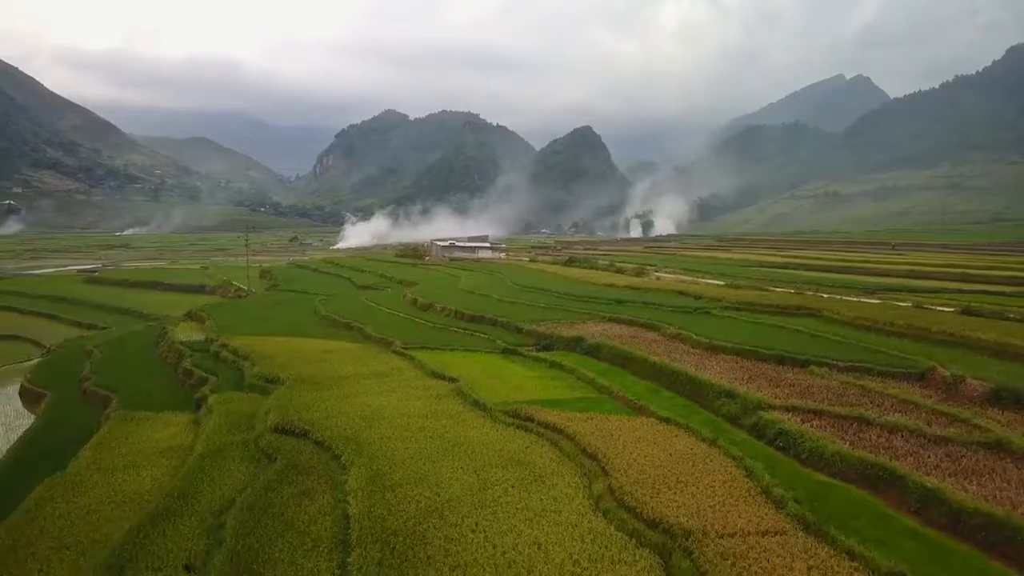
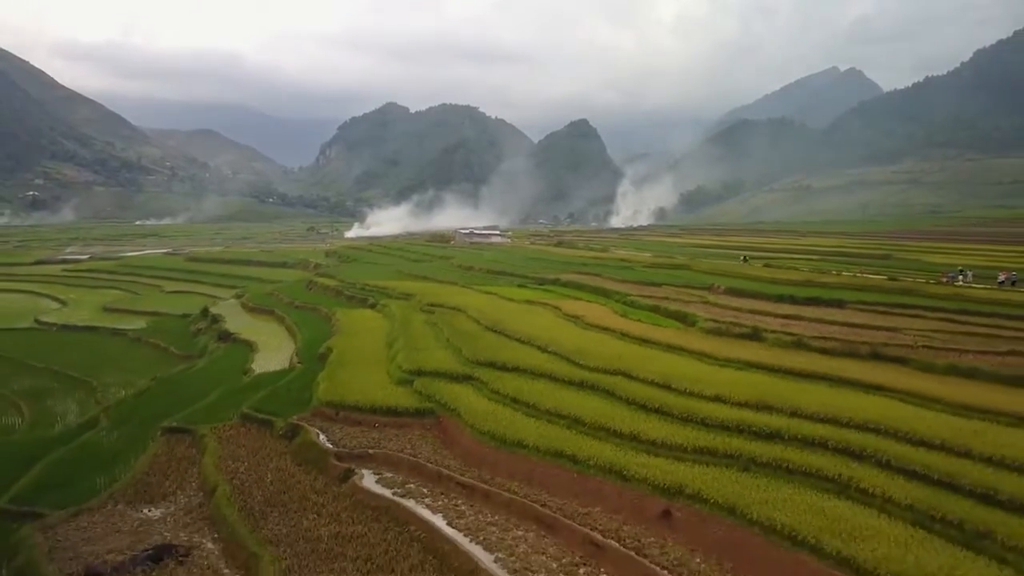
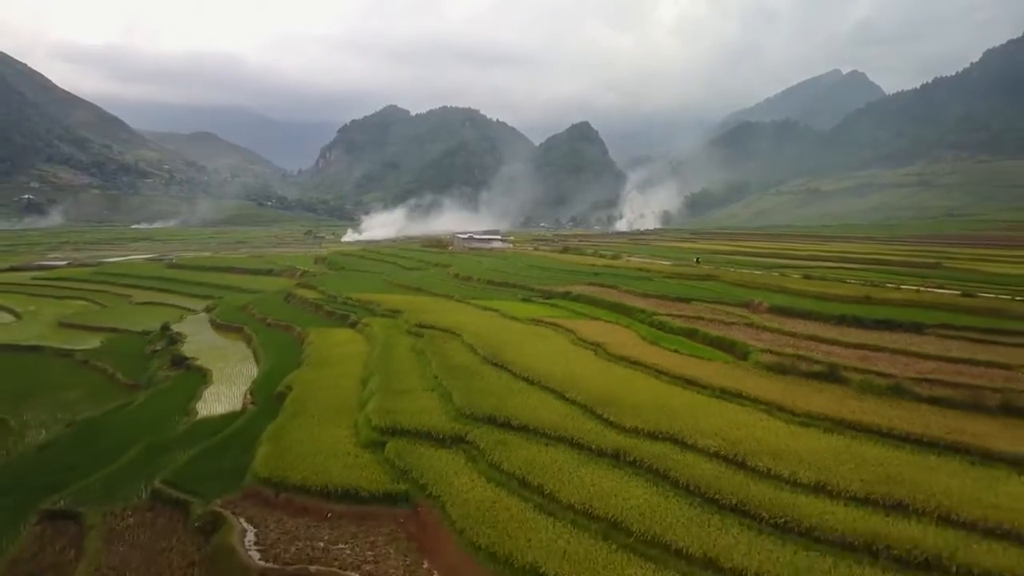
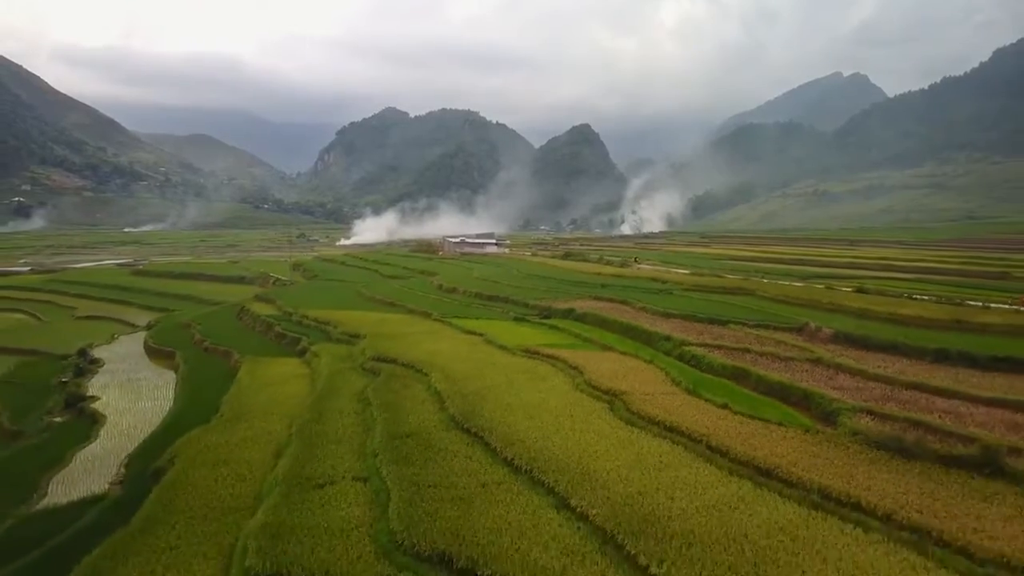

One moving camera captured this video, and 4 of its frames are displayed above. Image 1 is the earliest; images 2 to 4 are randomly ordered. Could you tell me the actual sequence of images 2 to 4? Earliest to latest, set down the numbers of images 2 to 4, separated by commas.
4, 3, 2
